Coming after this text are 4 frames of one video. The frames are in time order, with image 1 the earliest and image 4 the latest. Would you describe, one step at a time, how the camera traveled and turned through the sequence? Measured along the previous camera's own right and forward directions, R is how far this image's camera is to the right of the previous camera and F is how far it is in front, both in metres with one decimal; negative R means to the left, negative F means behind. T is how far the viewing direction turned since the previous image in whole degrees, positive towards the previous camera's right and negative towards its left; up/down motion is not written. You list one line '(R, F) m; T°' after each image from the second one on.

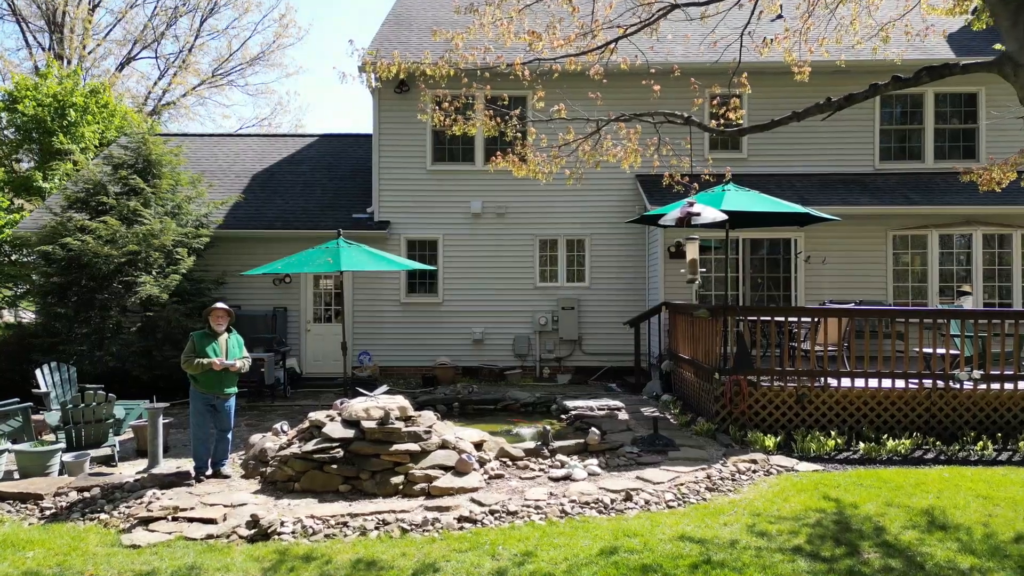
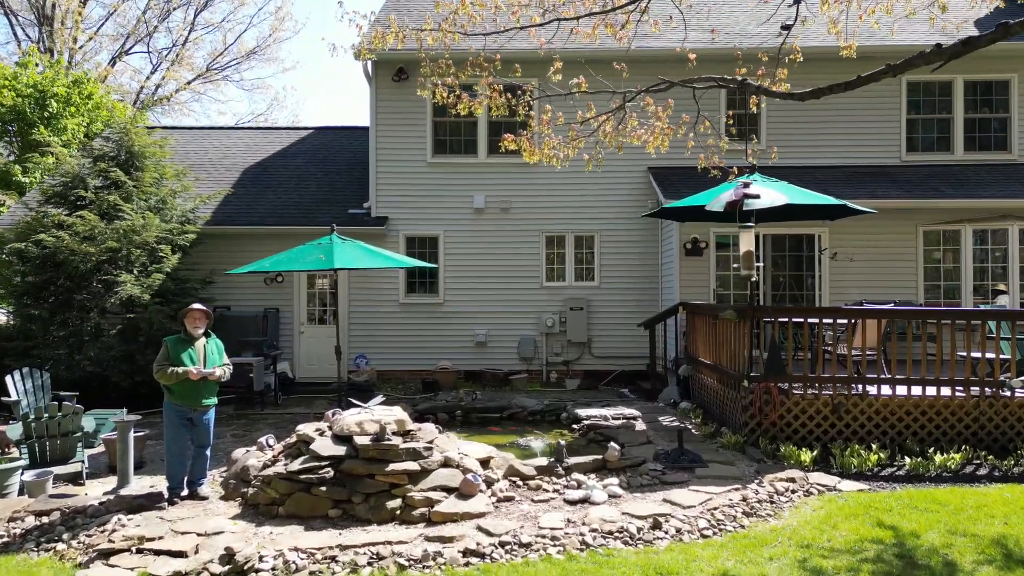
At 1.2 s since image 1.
(-0.1, +0.7) m; 0°
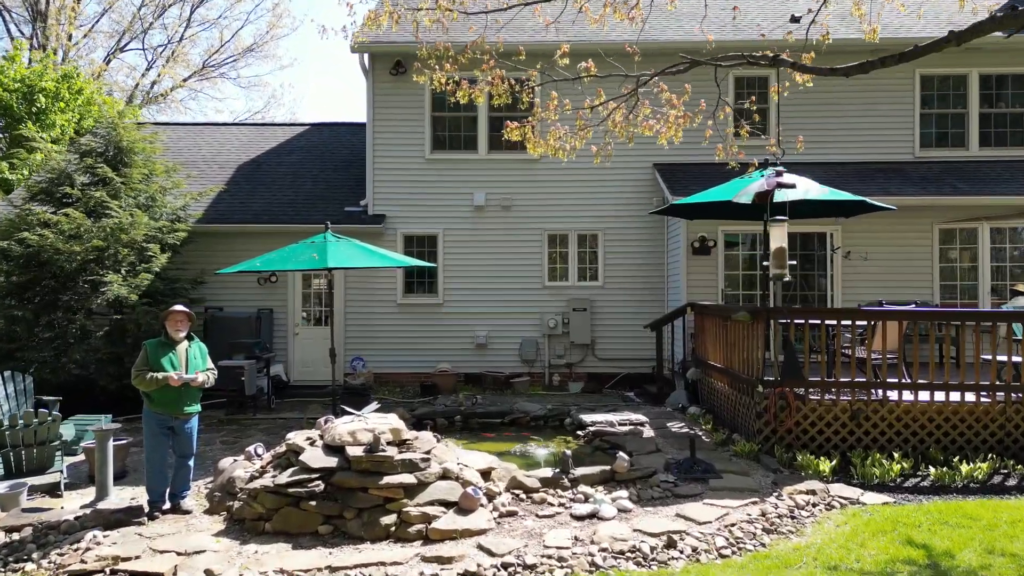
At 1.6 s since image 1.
(0.0, +0.3) m; 0°
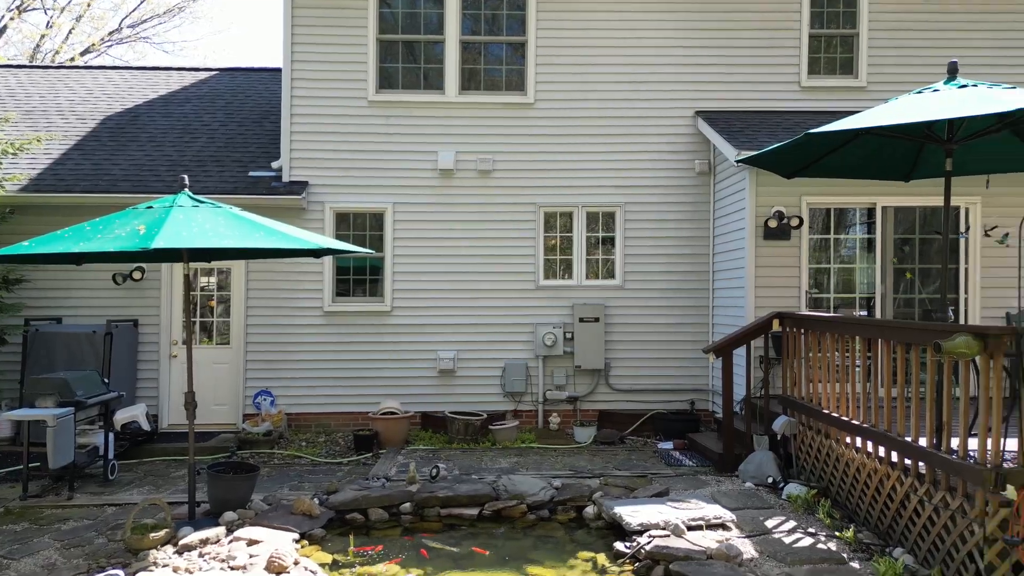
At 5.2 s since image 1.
(-0.1, +3.4) m; +3°
